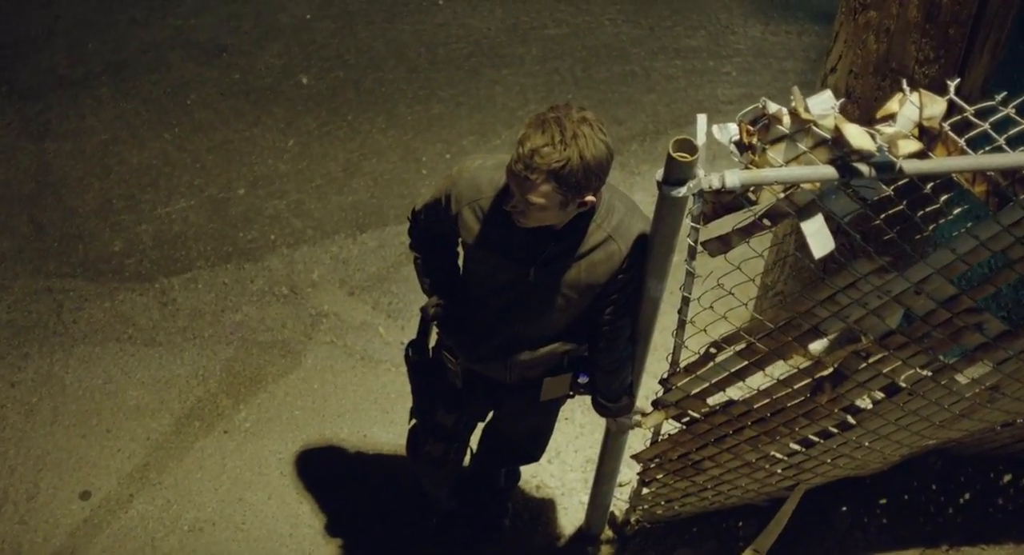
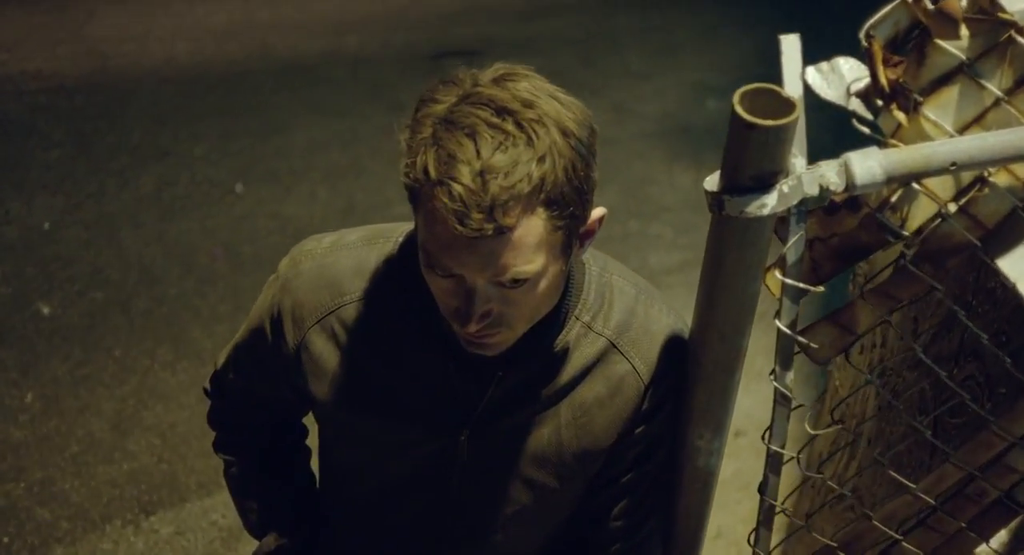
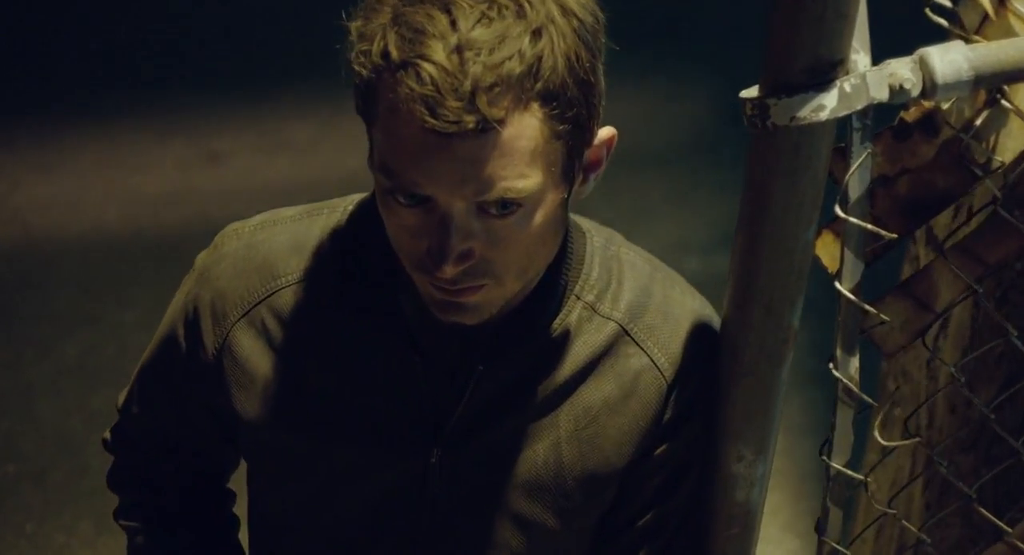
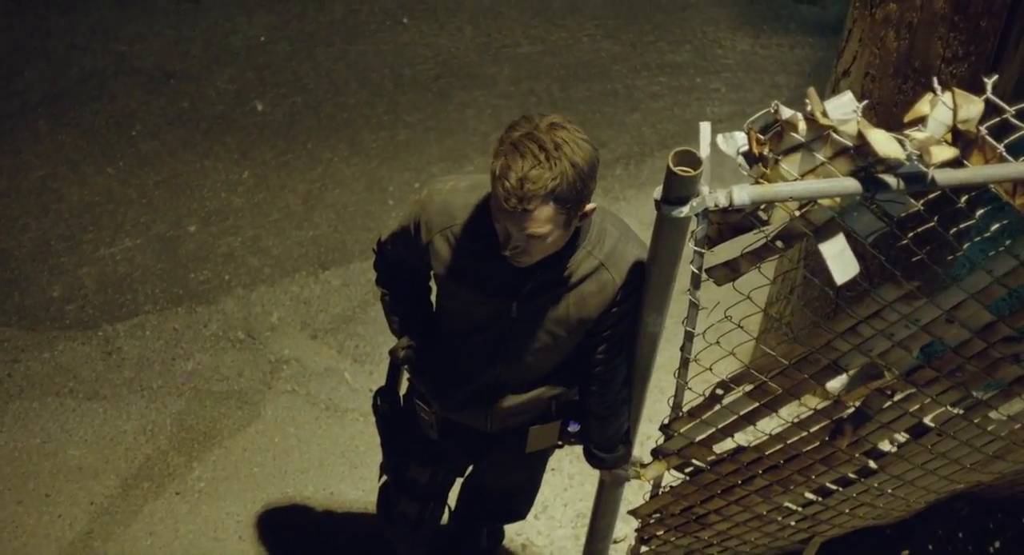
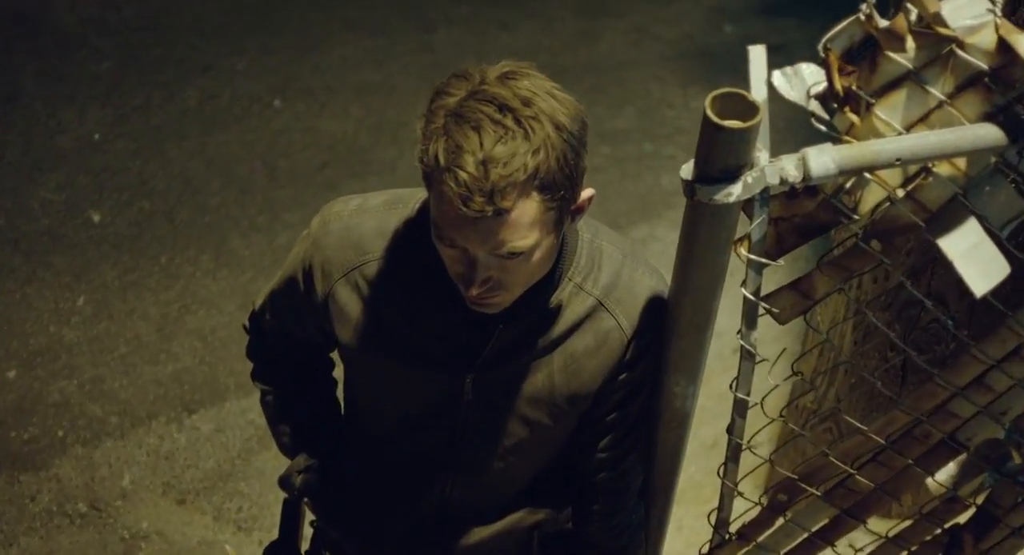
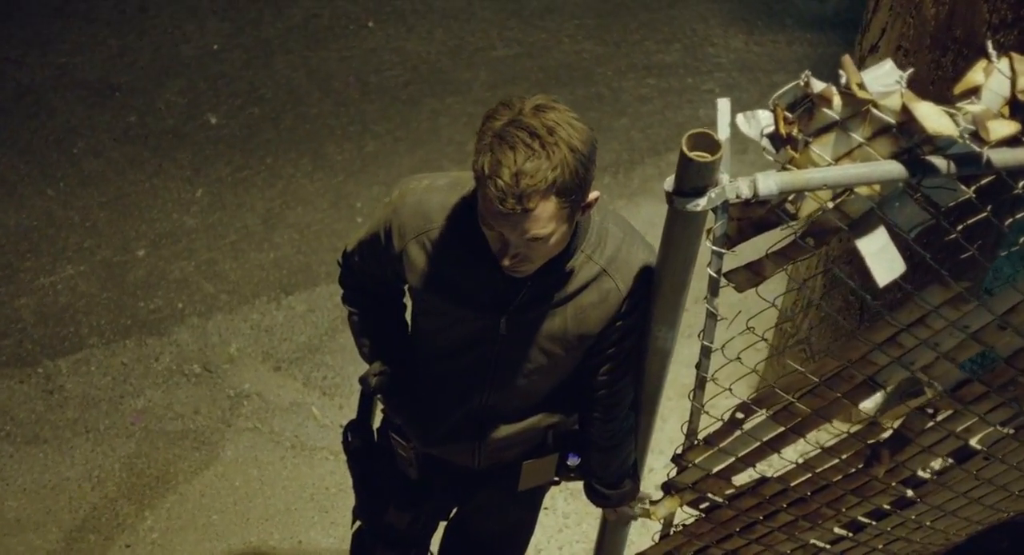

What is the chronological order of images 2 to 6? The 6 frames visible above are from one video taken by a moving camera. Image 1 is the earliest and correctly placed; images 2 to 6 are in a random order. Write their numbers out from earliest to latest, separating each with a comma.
4, 6, 5, 2, 3
